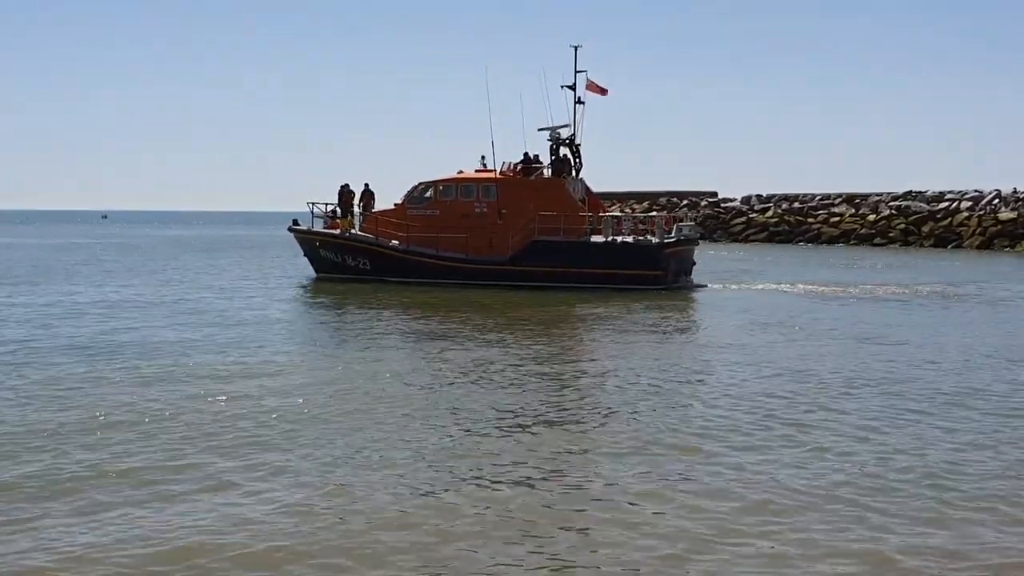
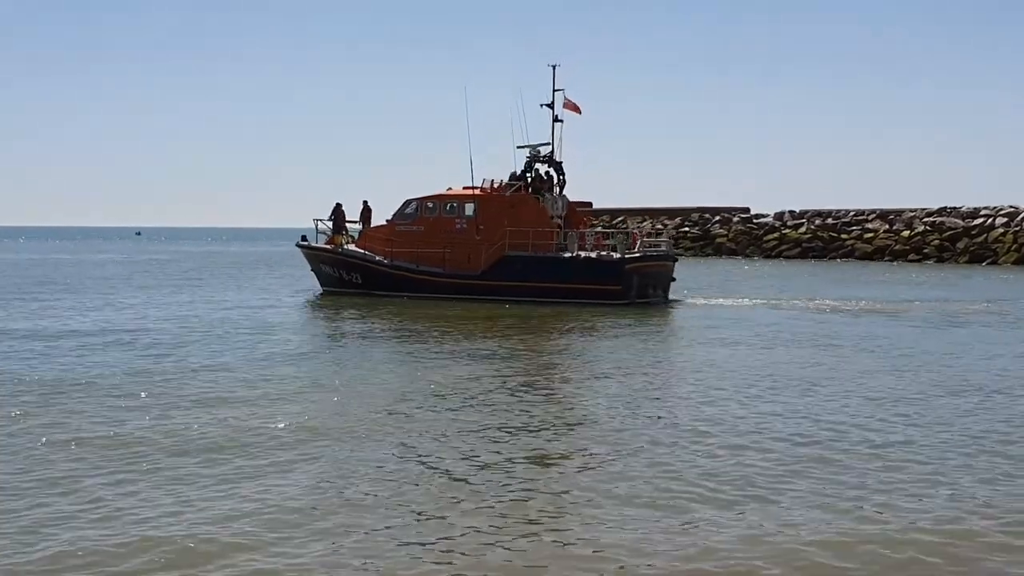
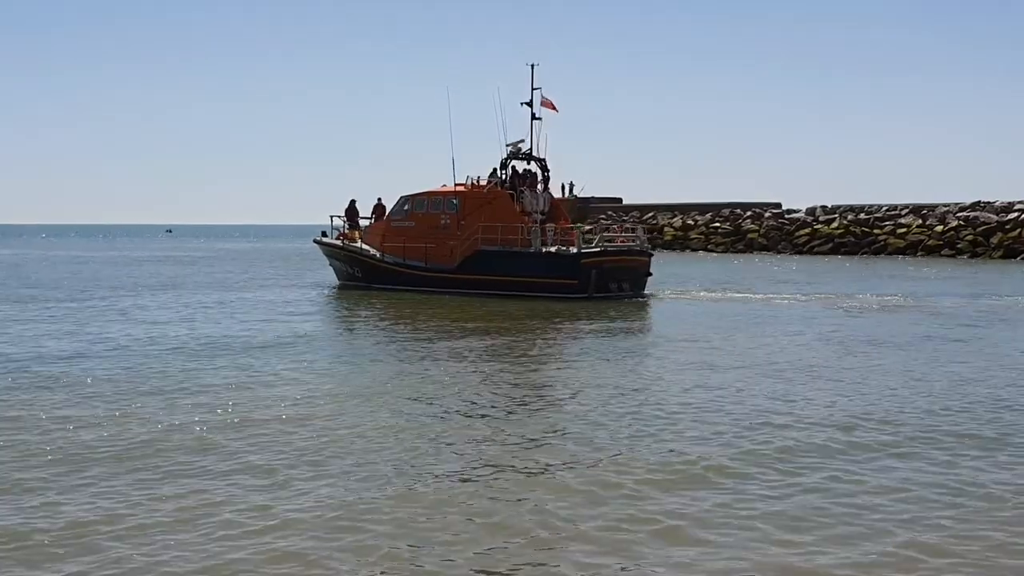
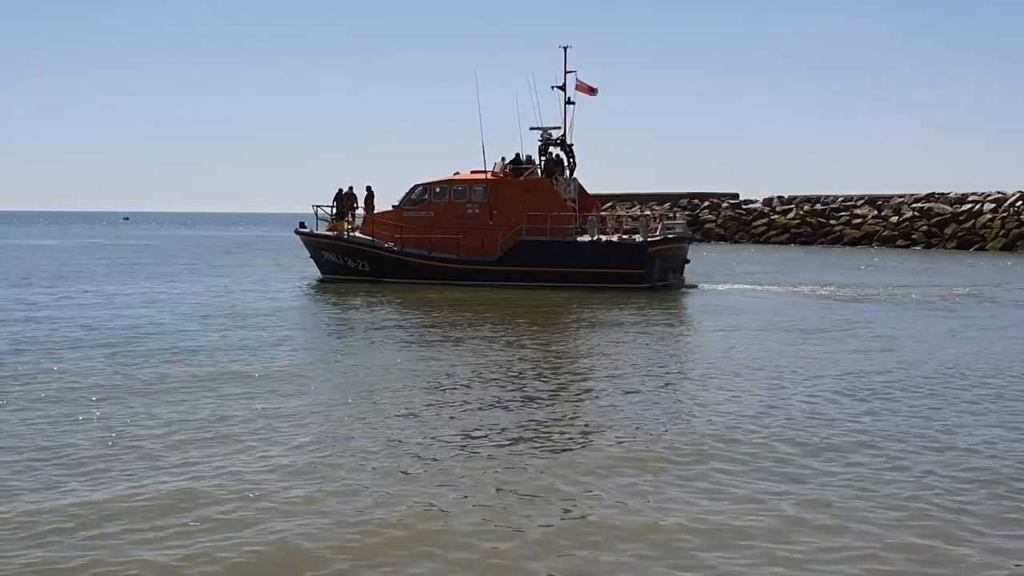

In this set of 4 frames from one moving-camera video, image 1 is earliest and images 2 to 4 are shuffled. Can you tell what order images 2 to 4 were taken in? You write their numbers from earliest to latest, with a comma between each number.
4, 2, 3
